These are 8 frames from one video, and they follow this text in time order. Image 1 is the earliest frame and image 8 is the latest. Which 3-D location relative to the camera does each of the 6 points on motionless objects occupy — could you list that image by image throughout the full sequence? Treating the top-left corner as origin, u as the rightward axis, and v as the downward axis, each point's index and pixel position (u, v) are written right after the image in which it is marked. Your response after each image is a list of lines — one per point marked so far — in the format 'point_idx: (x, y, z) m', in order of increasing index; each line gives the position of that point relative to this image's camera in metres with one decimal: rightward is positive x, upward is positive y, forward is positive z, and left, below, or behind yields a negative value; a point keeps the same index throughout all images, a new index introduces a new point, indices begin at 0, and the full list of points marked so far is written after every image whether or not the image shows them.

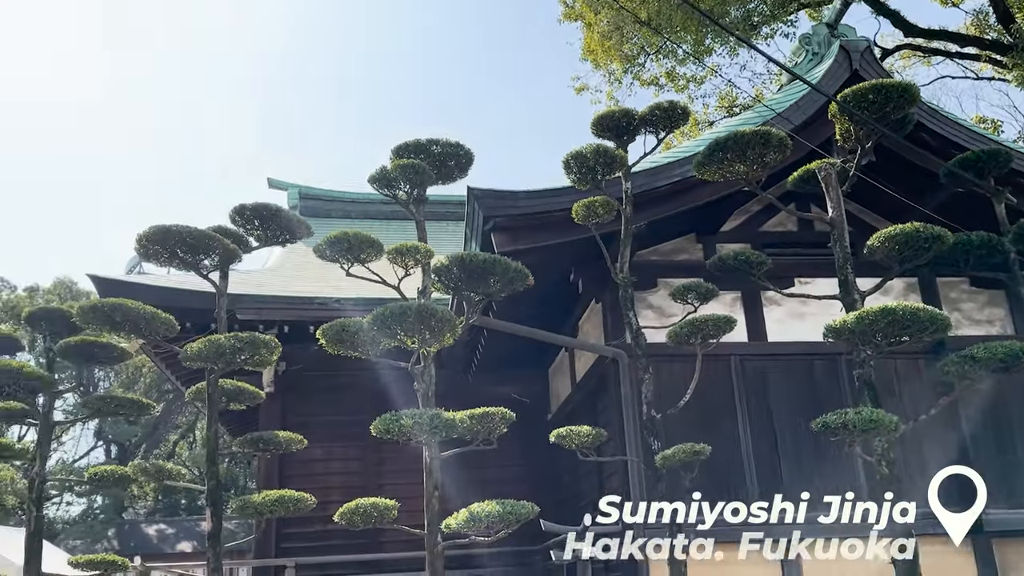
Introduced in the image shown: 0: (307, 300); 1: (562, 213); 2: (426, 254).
0: (-2.4, -0.1, +9.5) m
1: (+0.4, +0.7, +7.6) m
2: (-0.7, +0.3, +6.4) m
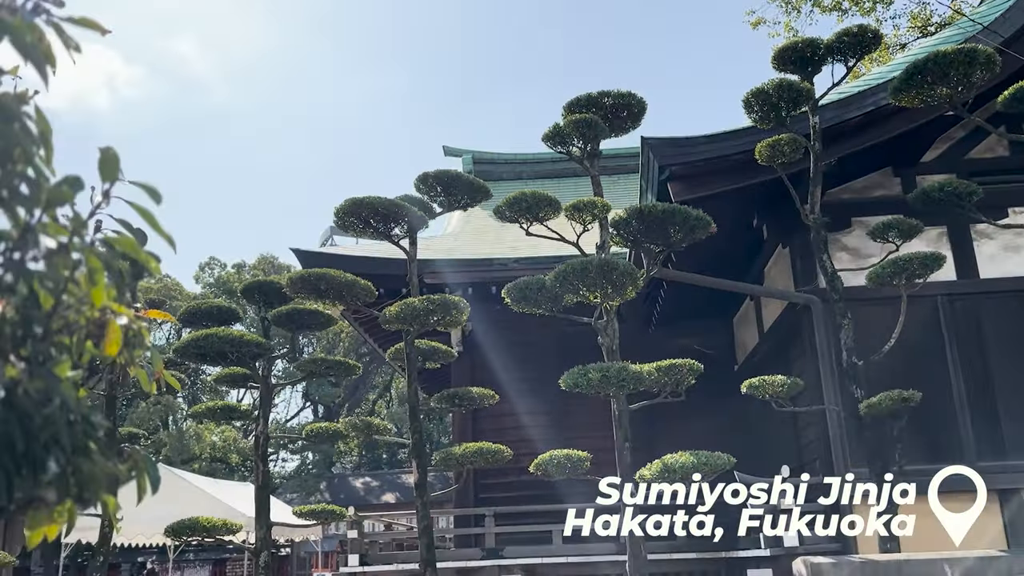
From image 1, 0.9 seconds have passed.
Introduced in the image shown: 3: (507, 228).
0: (-0.3, +0.3, +9.8) m
1: (+2.0, +1.2, +7.3) m
2: (+0.7, +0.6, +6.4) m
3: (-0.1, +0.9, +12.2) m
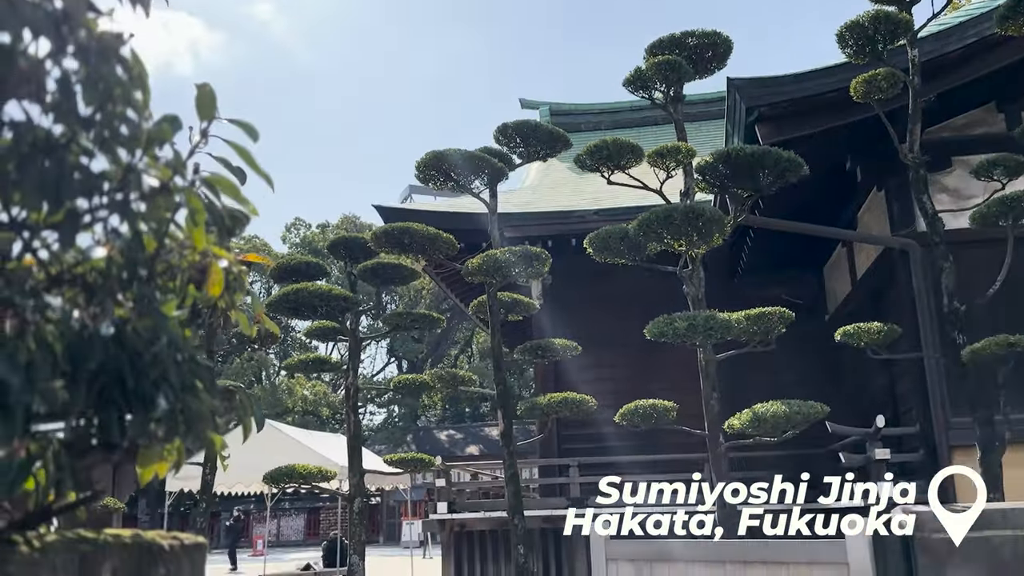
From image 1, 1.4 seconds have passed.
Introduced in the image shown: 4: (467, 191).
0: (+0.7, +0.9, +9.7) m
1: (+2.7, +1.6, +7.0) m
2: (+1.3, +1.0, +6.2) m
3: (+1.1, +1.6, +12.1) m
4: (-0.4, +0.8, +6.9) m
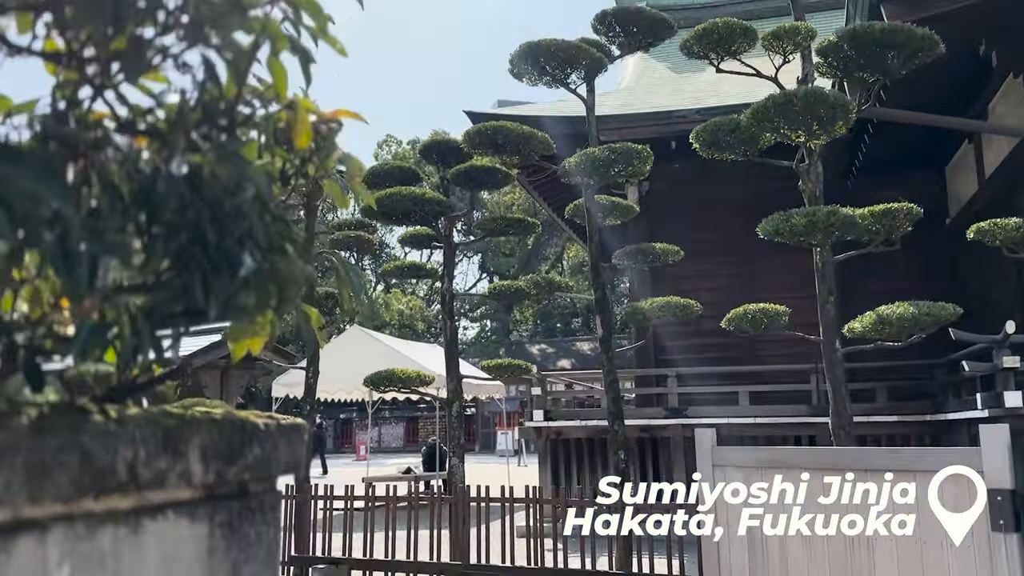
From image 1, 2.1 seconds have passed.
0: (+1.7, +1.9, +9.2) m
1: (+3.4, +2.4, +6.2) m
2: (+2.0, +1.7, +5.6) m
3: (+2.4, +2.9, +11.4) m
4: (+0.4, +1.6, +6.6) m
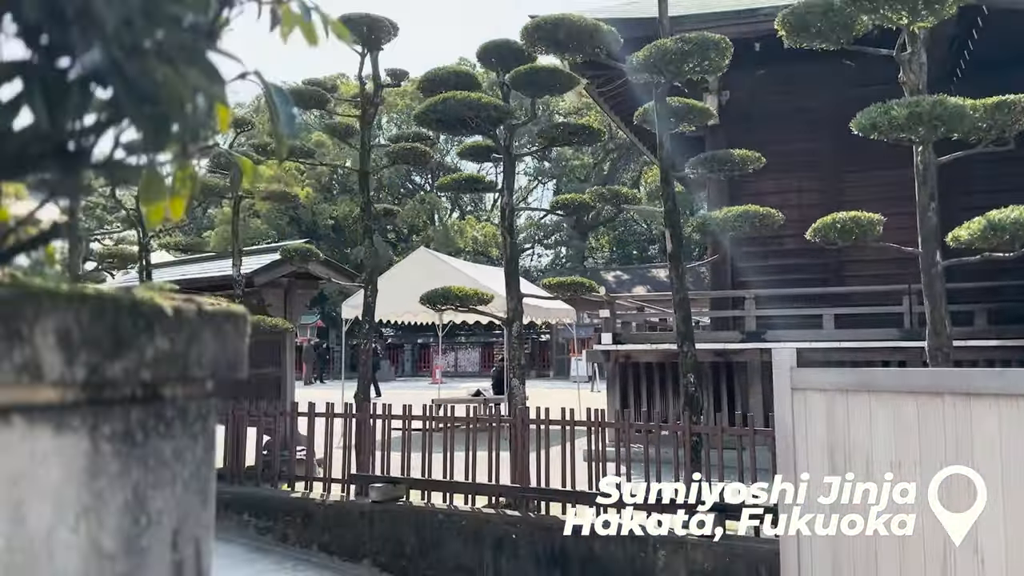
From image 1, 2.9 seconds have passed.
0: (+2.4, +2.8, +8.4) m
1: (+3.8, +3.0, +5.2) m
2: (+2.4, +2.3, +4.9) m
3: (+3.3, +3.9, +10.5) m
4: (+0.9, +2.2, +6.0) m
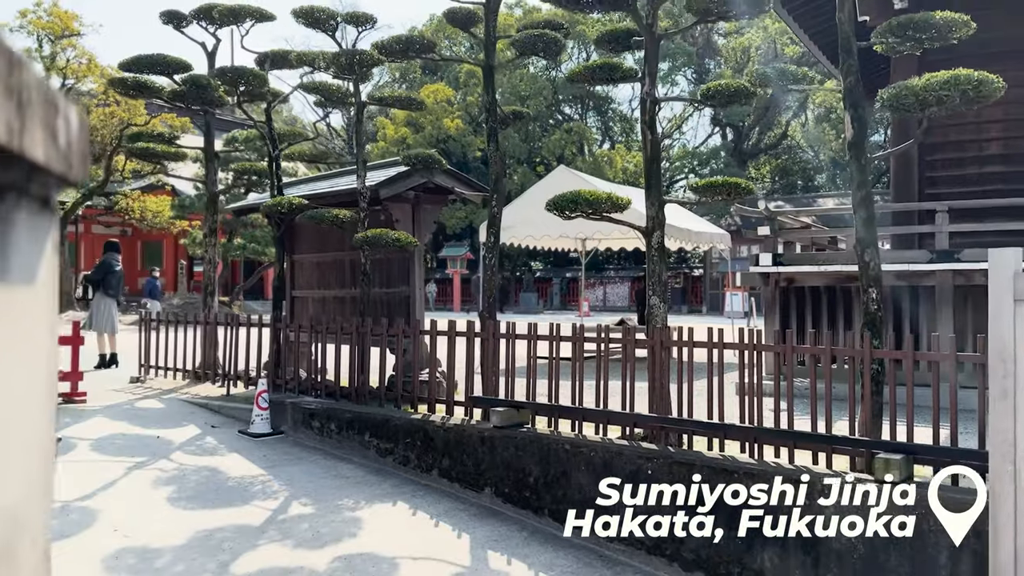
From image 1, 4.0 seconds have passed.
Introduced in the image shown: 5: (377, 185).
0: (+3.7, +3.6, +6.9) m
1: (+4.5, +3.5, +3.5) m
2: (+3.0, +2.8, +3.4) m
3: (+4.9, +4.8, +8.7) m
4: (+1.7, +2.8, +4.8) m
5: (-1.2, +0.9, +7.3) m
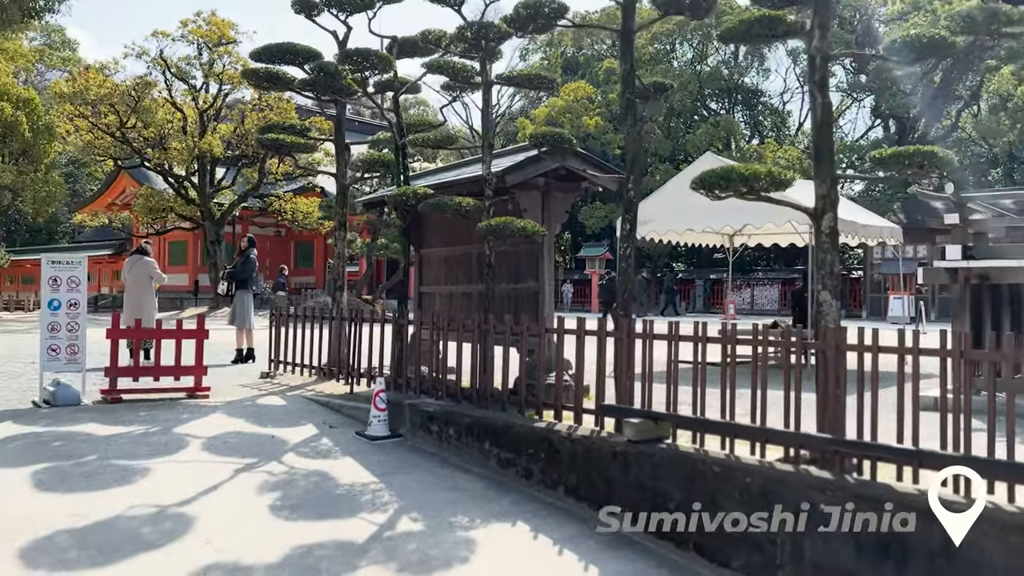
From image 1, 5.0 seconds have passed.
0: (+4.6, +3.6, +5.5) m
1: (+4.9, +3.5, +2.0) m
2: (+3.4, +2.8, +2.2) m
3: (+6.2, +4.8, +7.0) m
4: (+2.4, +2.9, +3.8) m
5: (-0.1, +1.0, +6.7) m
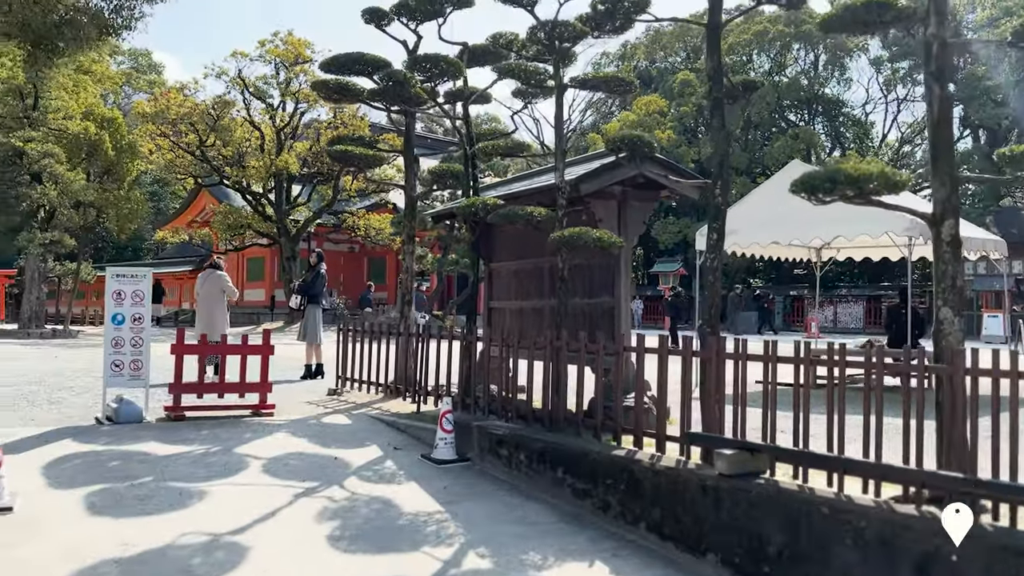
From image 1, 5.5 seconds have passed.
0: (+5.1, +3.5, +4.7) m
1: (+5.1, +3.5, +1.2) m
2: (+3.6, +2.8, +1.6) m
3: (+6.8, +4.7, +6.2) m
4: (+2.7, +2.8, +3.2) m
5: (+0.5, +0.8, +6.3) m
